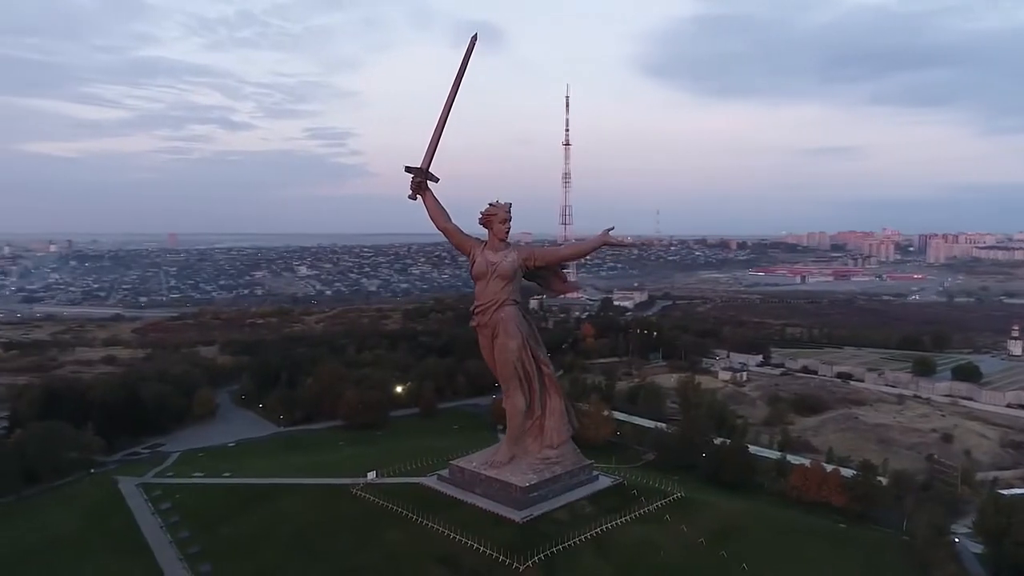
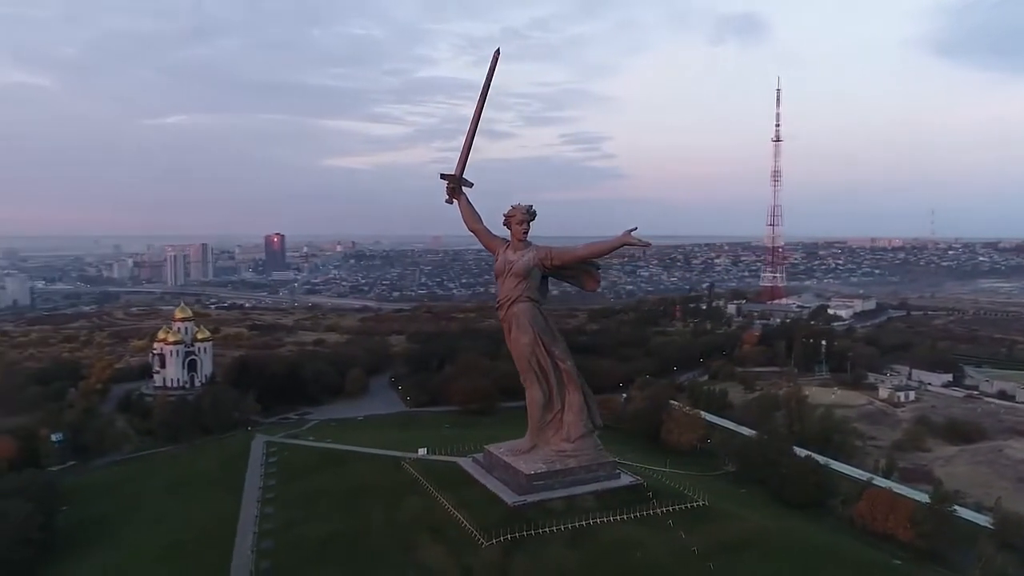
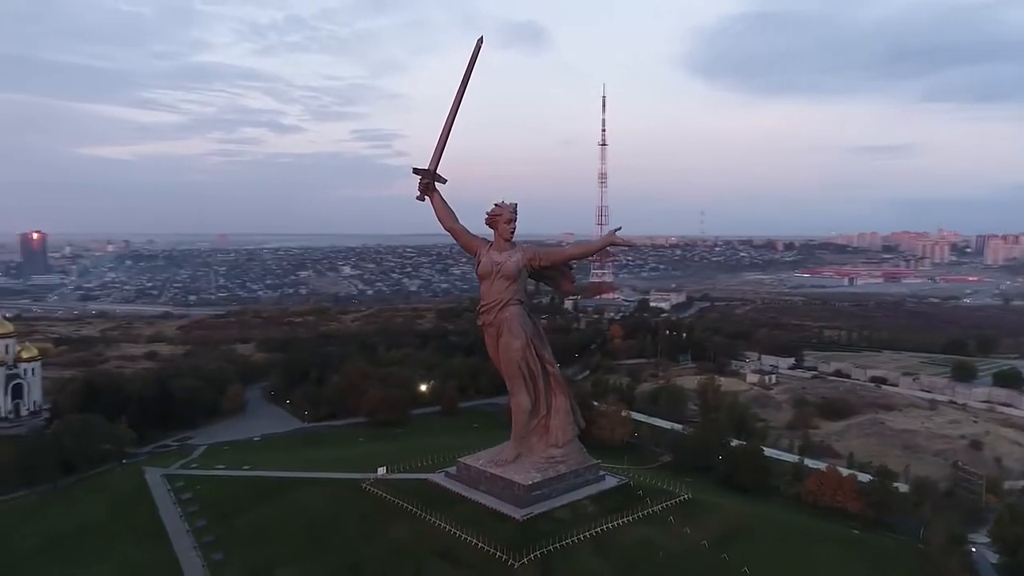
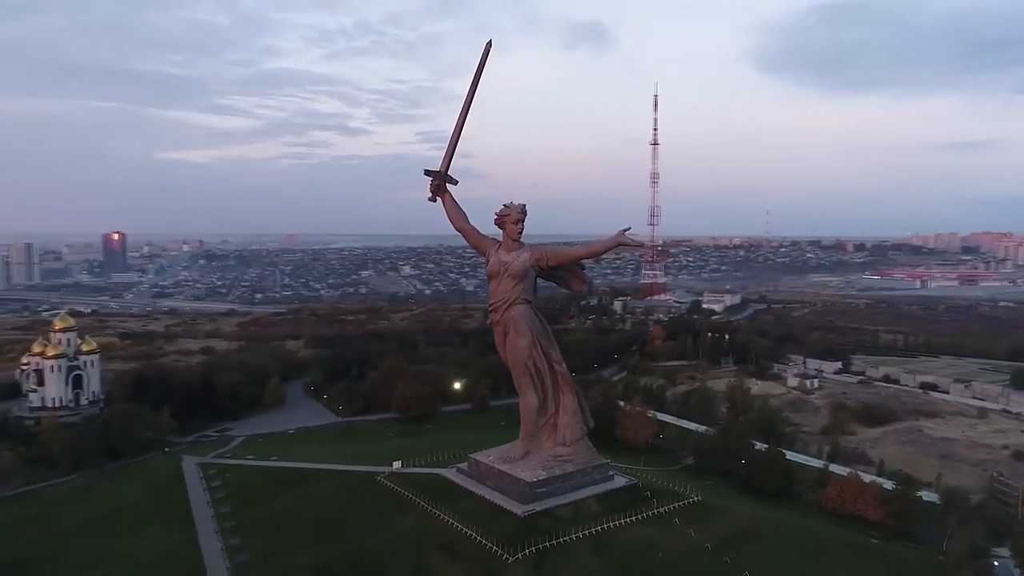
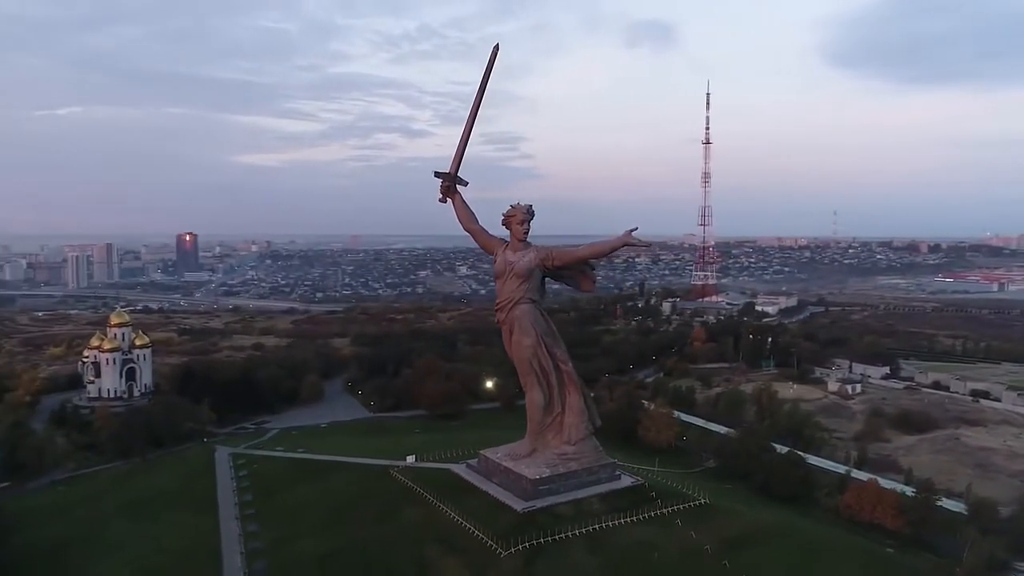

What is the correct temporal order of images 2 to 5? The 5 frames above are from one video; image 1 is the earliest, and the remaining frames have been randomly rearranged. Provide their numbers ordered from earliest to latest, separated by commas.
3, 4, 5, 2
